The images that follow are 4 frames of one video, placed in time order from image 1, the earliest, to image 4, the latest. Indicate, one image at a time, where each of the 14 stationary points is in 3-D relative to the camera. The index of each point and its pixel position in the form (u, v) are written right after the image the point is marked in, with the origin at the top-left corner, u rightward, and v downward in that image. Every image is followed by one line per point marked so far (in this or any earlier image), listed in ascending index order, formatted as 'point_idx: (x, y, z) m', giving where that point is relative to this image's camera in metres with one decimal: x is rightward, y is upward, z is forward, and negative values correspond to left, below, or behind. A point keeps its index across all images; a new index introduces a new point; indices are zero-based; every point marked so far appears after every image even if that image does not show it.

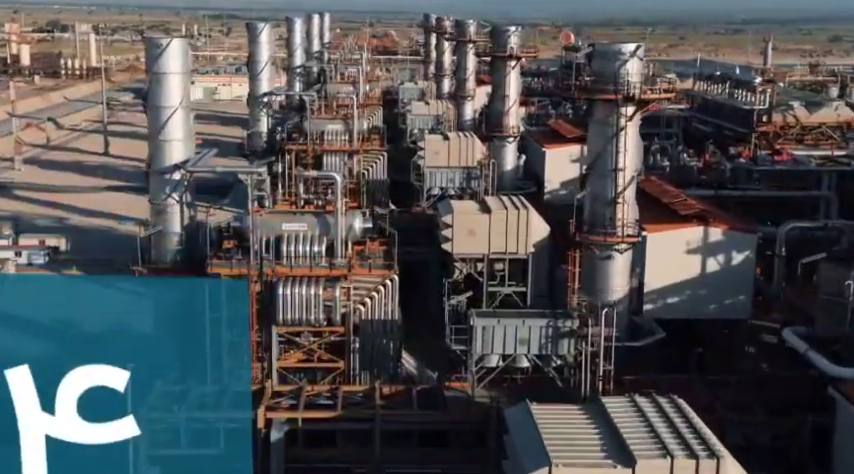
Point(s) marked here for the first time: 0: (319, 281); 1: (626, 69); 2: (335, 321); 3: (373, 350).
0: (-1.3, -0.5, +12.7) m
1: (+2.5, +2.1, +13.2) m
2: (-1.1, -1.0, +12.7) m
3: (-0.7, -1.4, +13.2) m
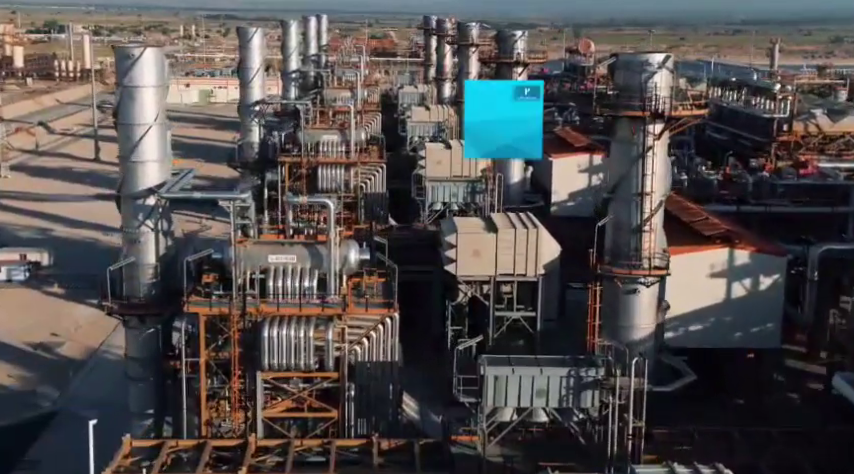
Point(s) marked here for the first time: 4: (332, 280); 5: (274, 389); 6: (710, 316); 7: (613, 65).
0: (-1.3, -0.9, +11.3) m
1: (+2.6, +1.8, +11.8) m
2: (-1.1, -1.4, +11.3) m
3: (-0.6, -1.8, +11.8) m
4: (-1.1, -0.5, +11.6) m
5: (-1.7, -1.7, +11.4) m
6: (+4.6, -1.3, +17.0) m
7: (+2.2, +2.0, +12.2) m
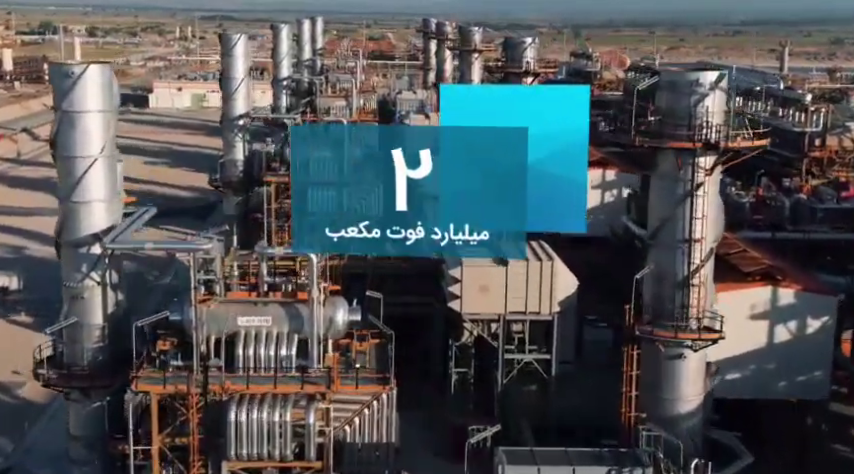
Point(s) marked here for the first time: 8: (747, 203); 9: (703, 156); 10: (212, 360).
0: (-1.2, -1.4, +9.2) m
1: (+2.6, +1.2, +9.7) m
2: (-1.0, -1.9, +9.2) m
3: (-0.6, -2.3, +9.7) m
4: (-1.0, -1.0, +9.6) m
5: (-1.6, -2.2, +9.3) m
6: (+4.6, -1.8, +15.0) m
7: (+2.2, +1.5, +10.2) m
8: (+5.9, +0.6, +19.2) m
9: (+2.6, +0.8, +9.7) m
10: (-1.9, -1.1, +9.5) m
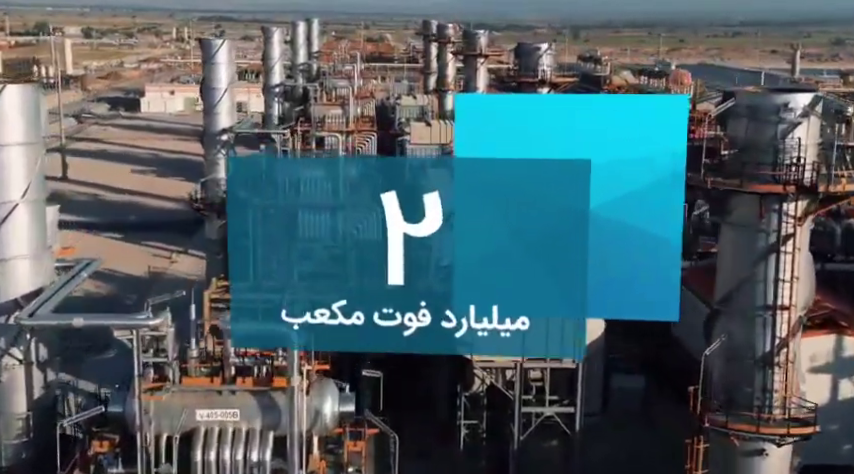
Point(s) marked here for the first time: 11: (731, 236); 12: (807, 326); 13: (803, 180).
0: (-1.1, -1.9, +7.1) m
1: (+2.7, +0.7, +7.6) m
2: (-0.9, -2.4, +7.1) m
3: (-0.5, -2.8, +7.6) m
4: (-0.9, -1.5, +7.4) m
5: (-1.5, -2.7, +7.2) m
6: (+4.7, -2.3, +12.9) m
7: (+2.3, +1.0, +8.0) m
8: (+5.9, +0.1, +17.1) m
9: (+2.7, +0.3, +7.6) m
10: (-1.9, -1.6, +7.3) m
11: (+2.3, 0.0, +7.9) m
12: (+4.8, -1.1, +13.0) m
13: (+2.7, +0.4, +7.5) m
